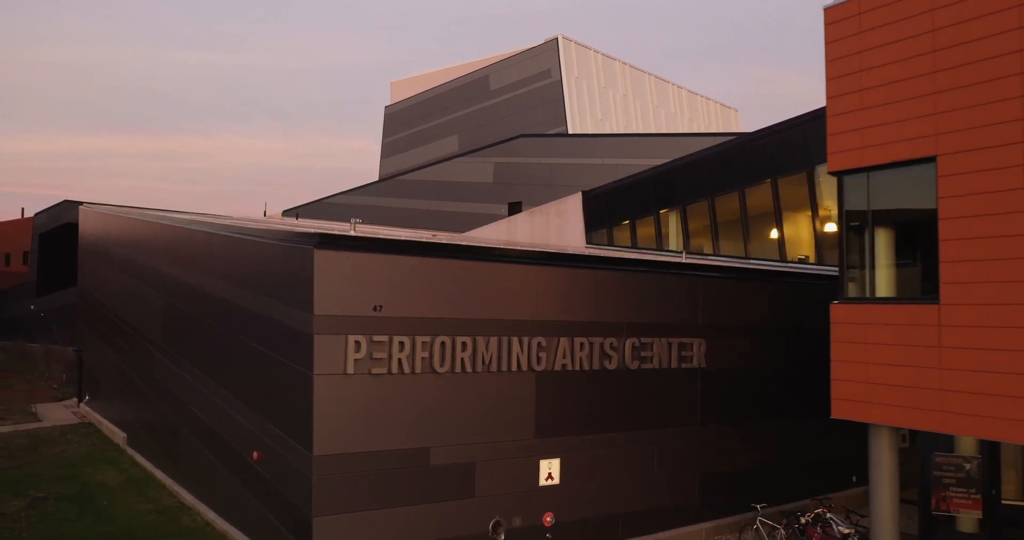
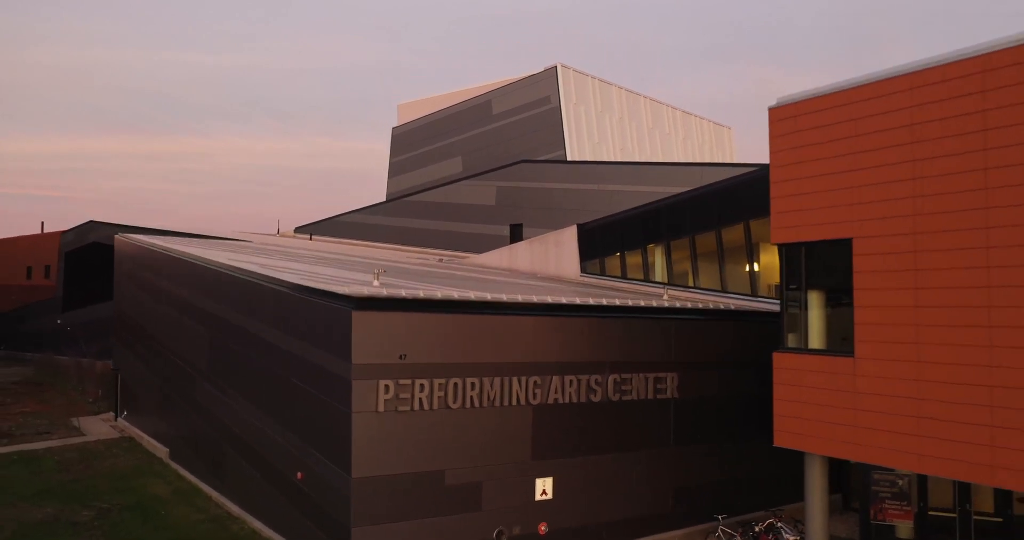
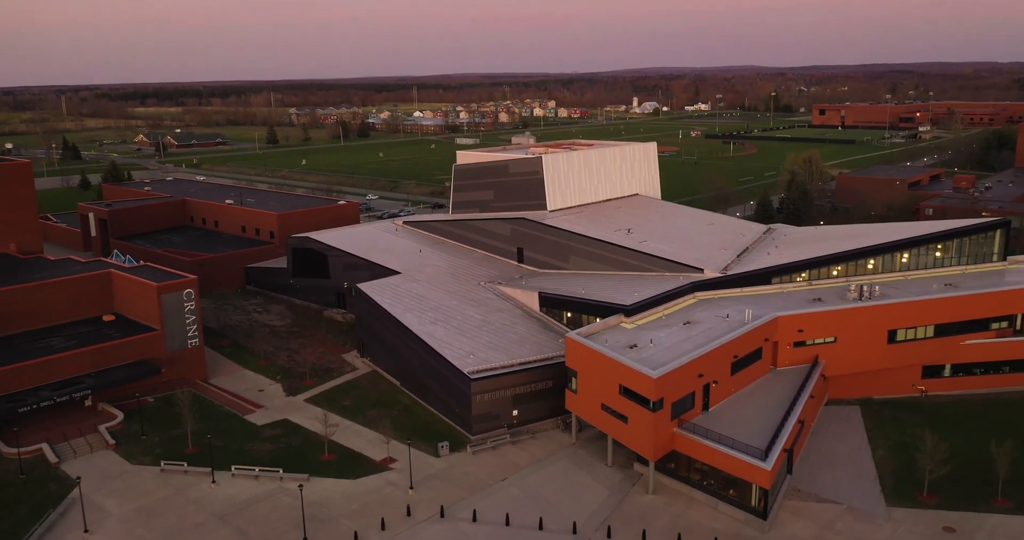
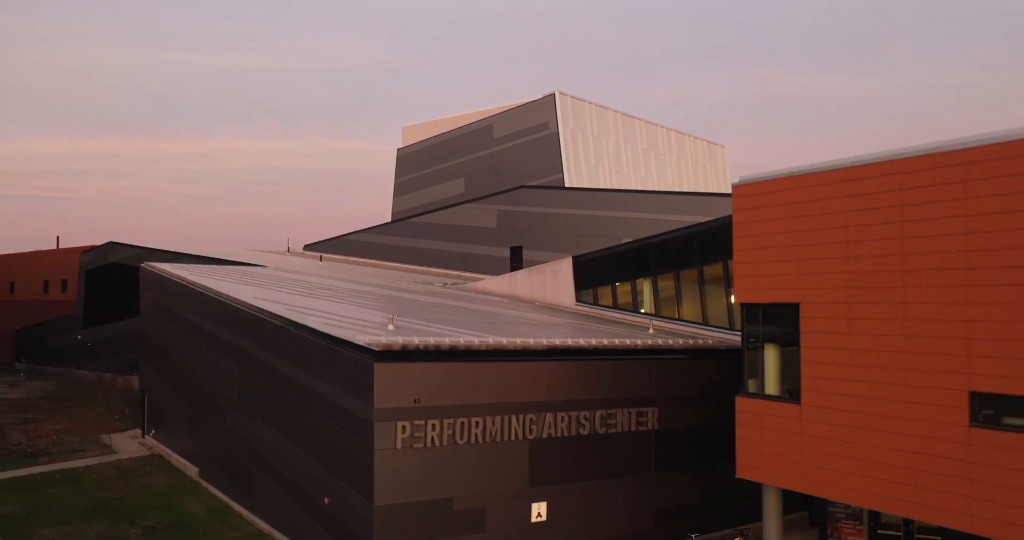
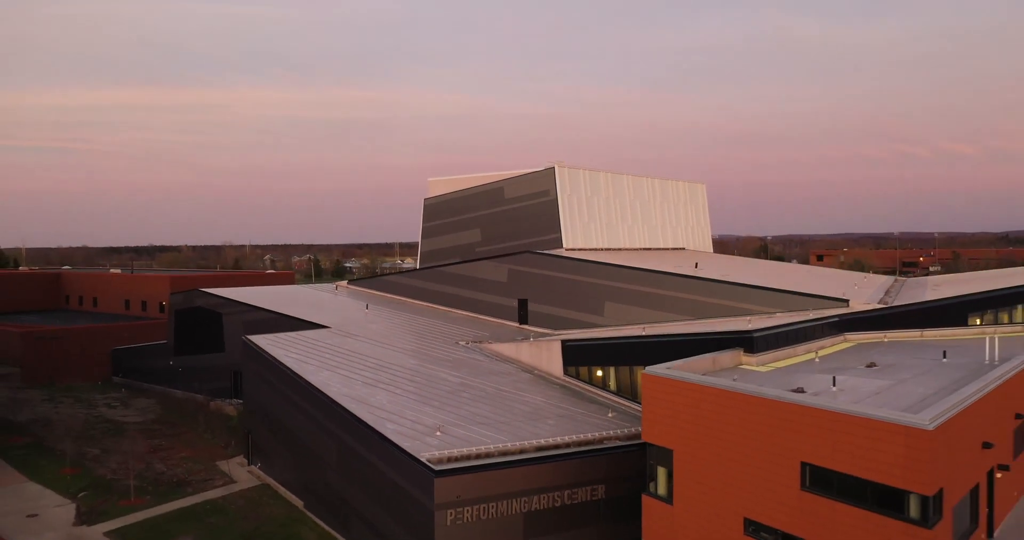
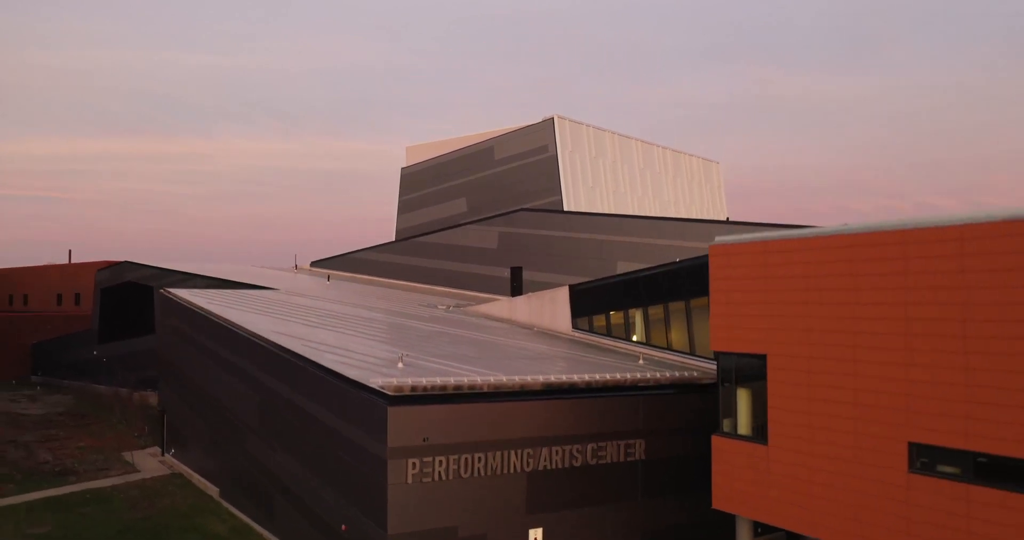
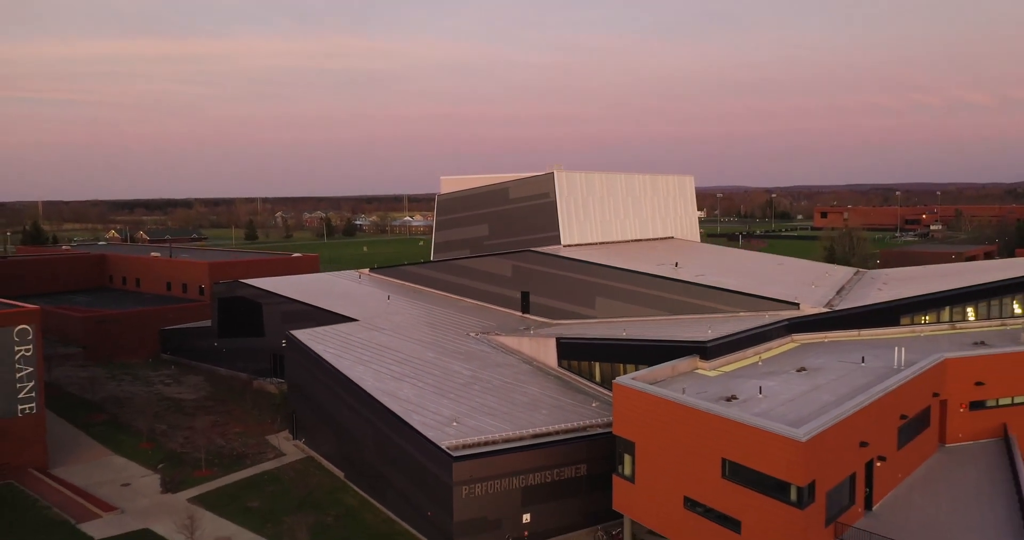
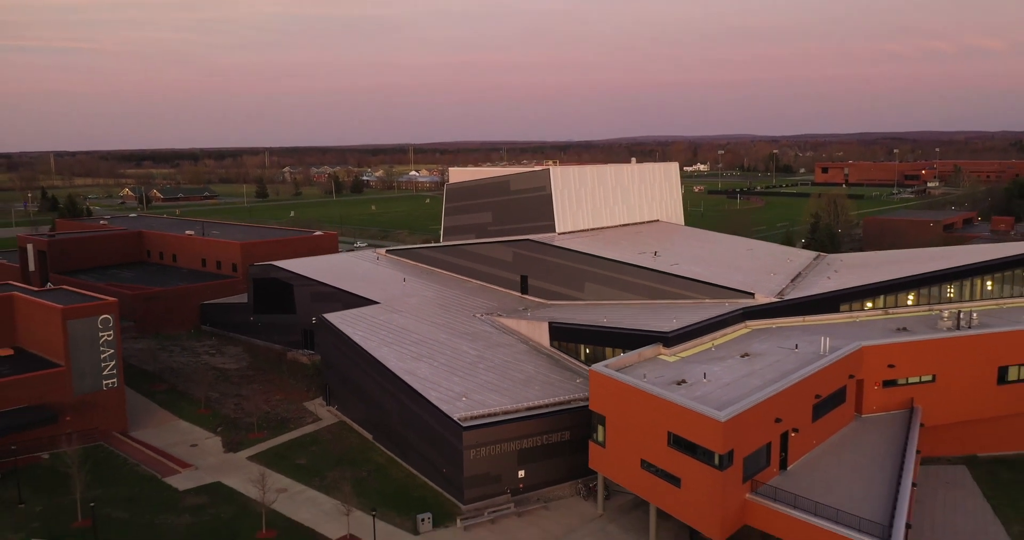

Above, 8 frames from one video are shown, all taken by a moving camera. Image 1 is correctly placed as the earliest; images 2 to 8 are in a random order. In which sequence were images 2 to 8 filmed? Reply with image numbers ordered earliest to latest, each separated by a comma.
2, 4, 6, 5, 7, 8, 3
